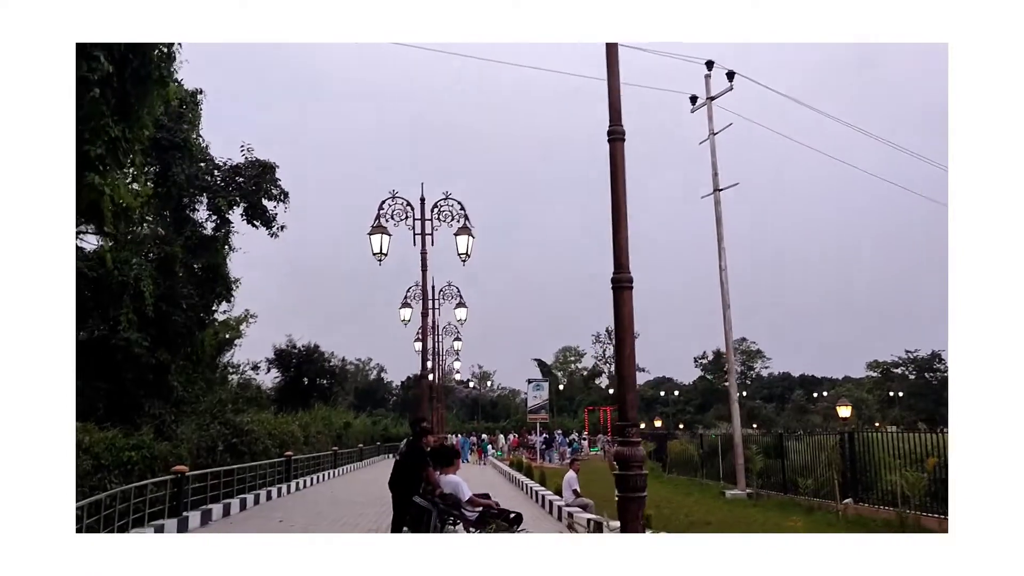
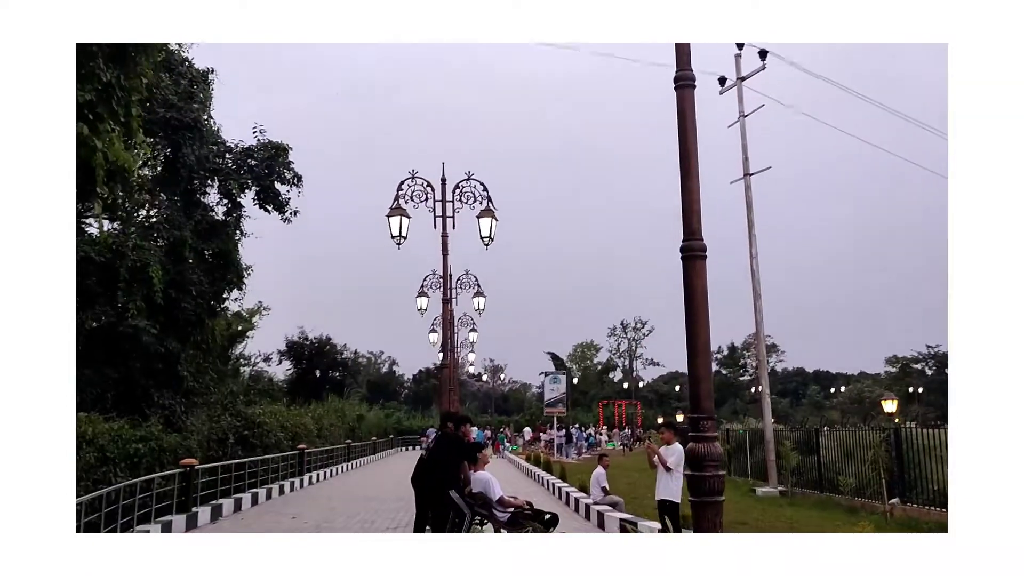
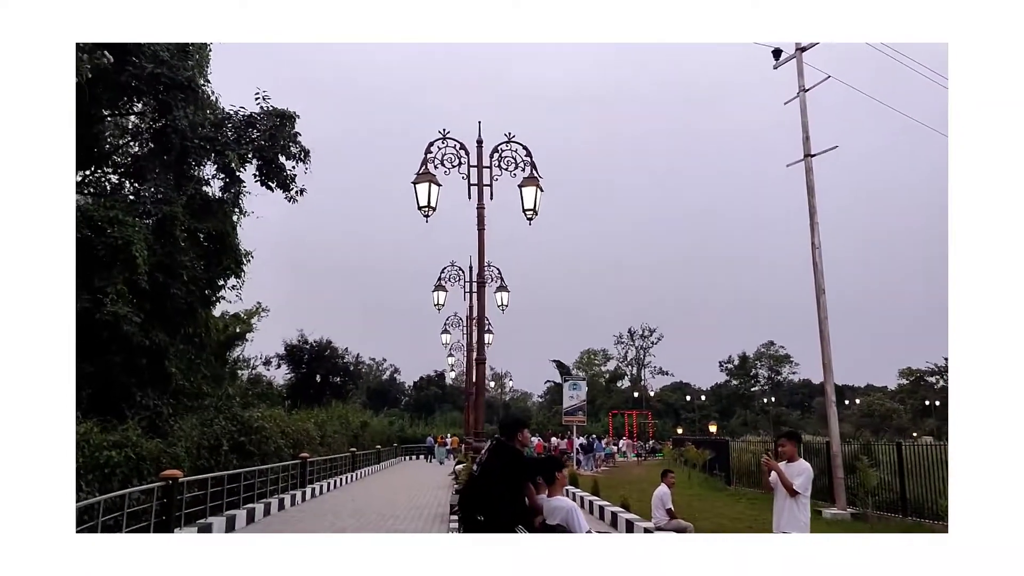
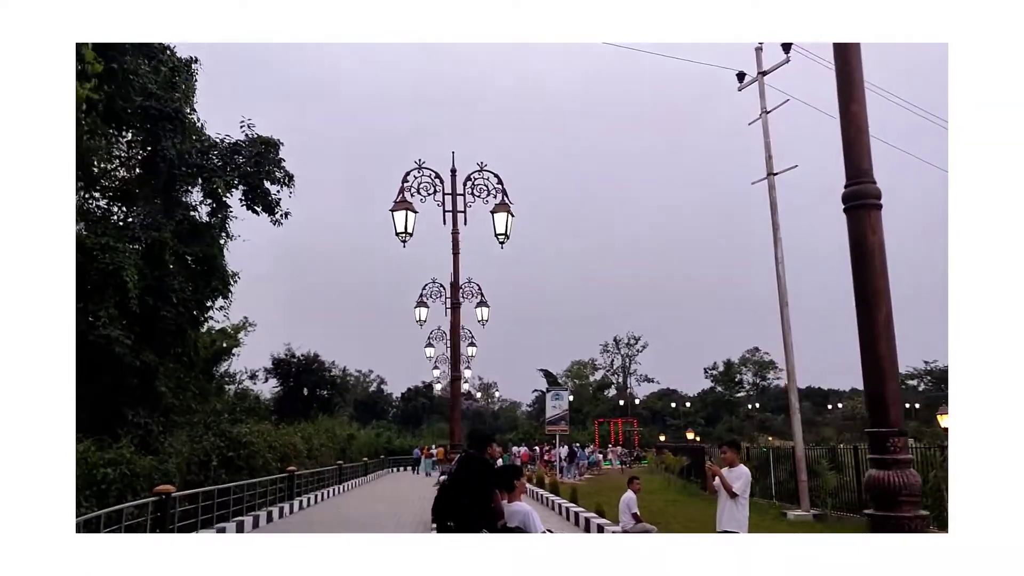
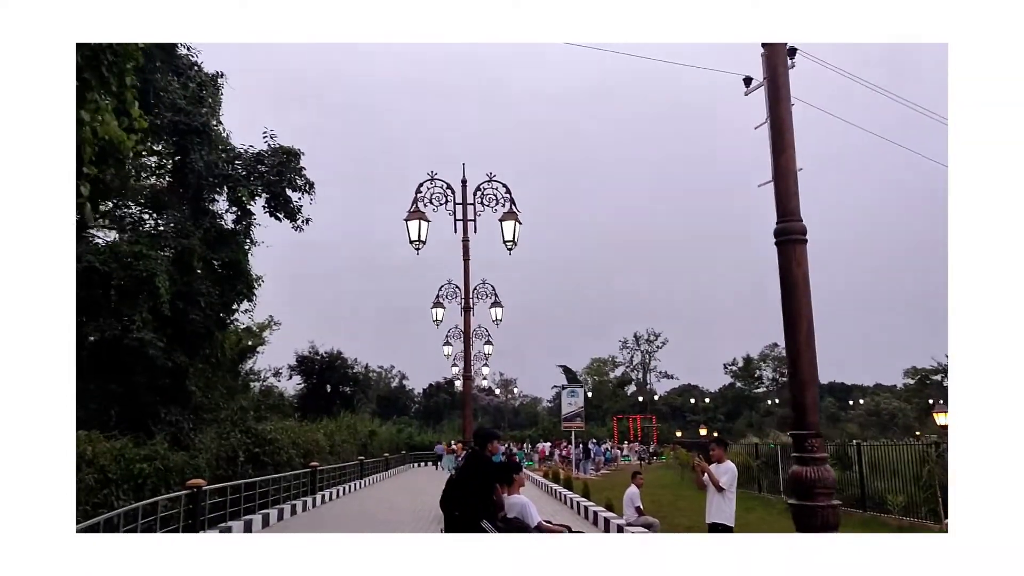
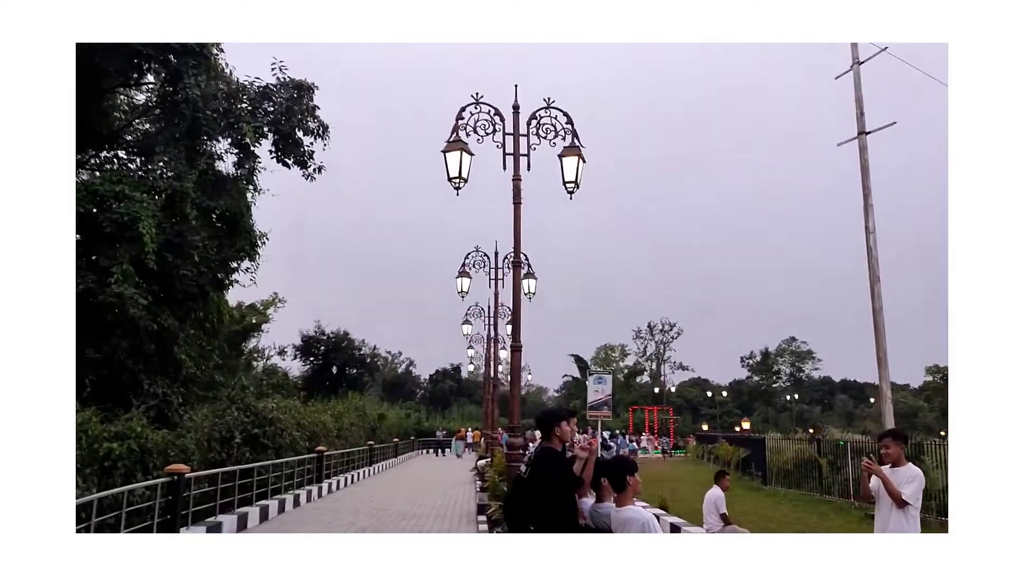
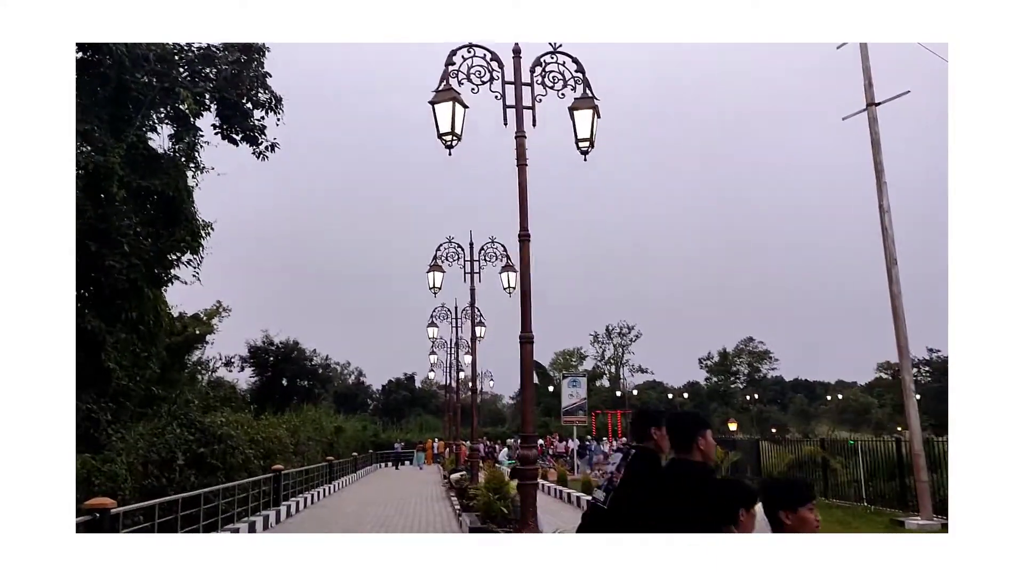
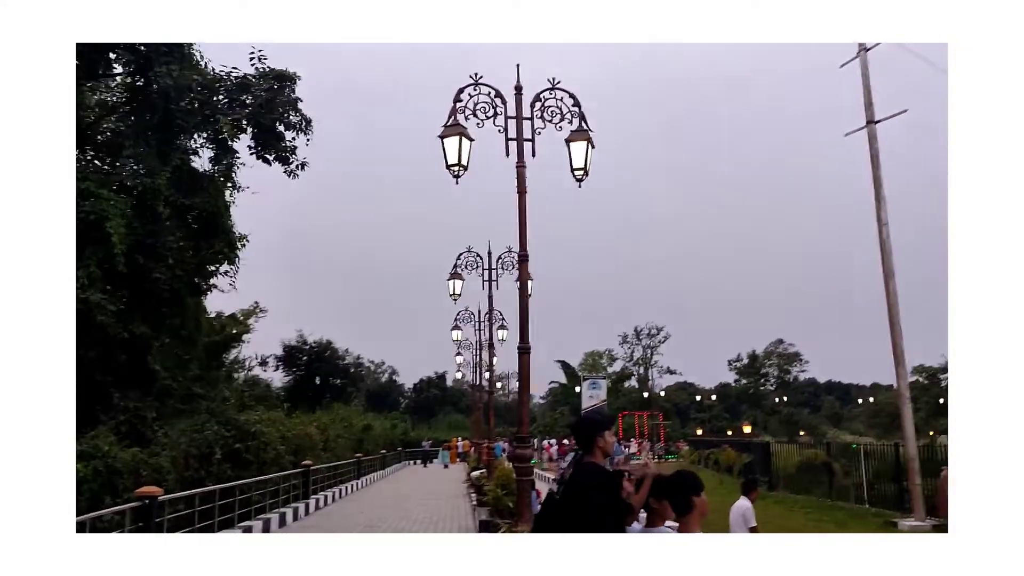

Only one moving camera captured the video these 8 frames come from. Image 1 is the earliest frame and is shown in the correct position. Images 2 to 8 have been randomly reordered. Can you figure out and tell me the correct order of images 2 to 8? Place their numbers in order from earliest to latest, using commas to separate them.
2, 5, 4, 3, 6, 8, 7
